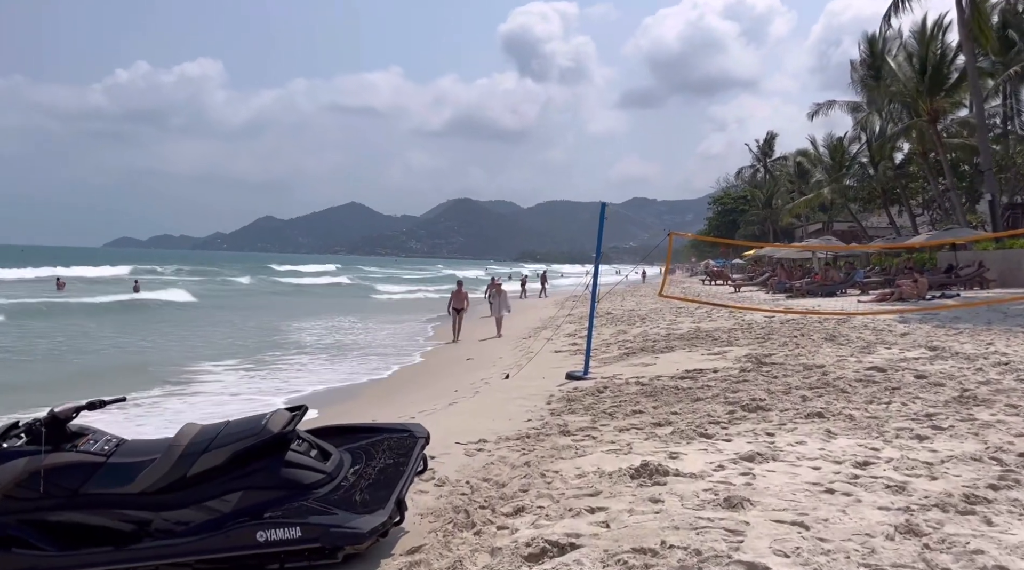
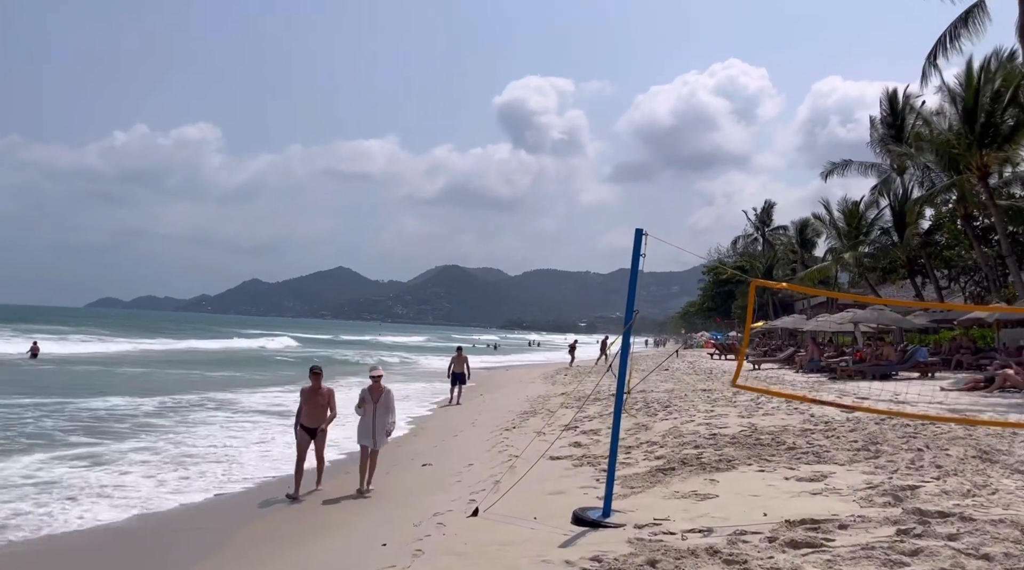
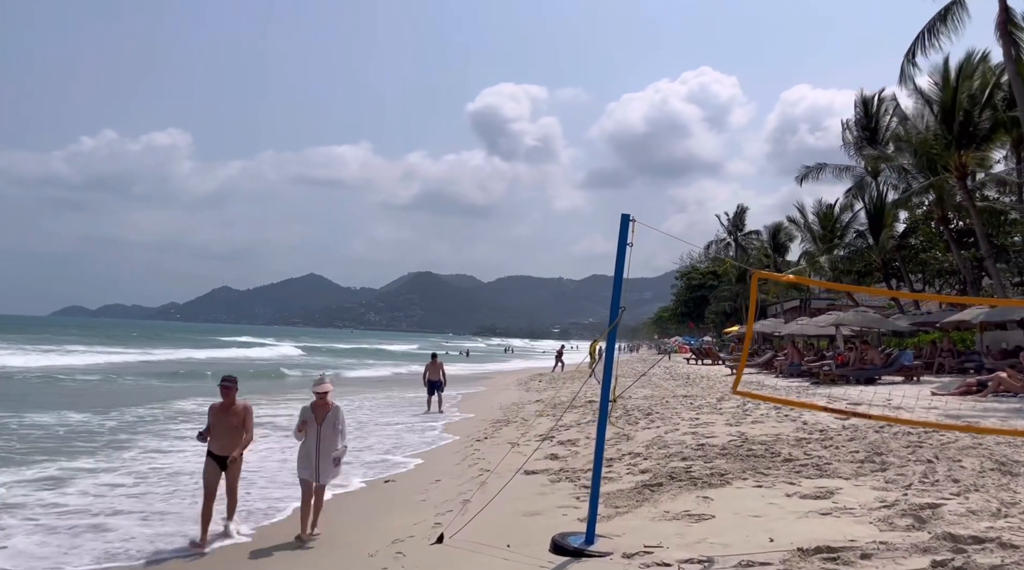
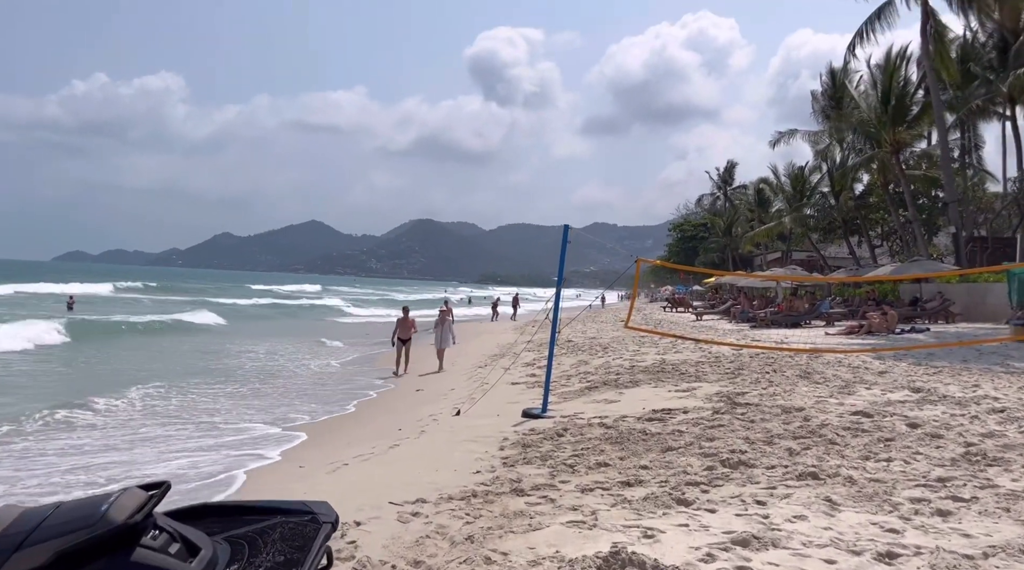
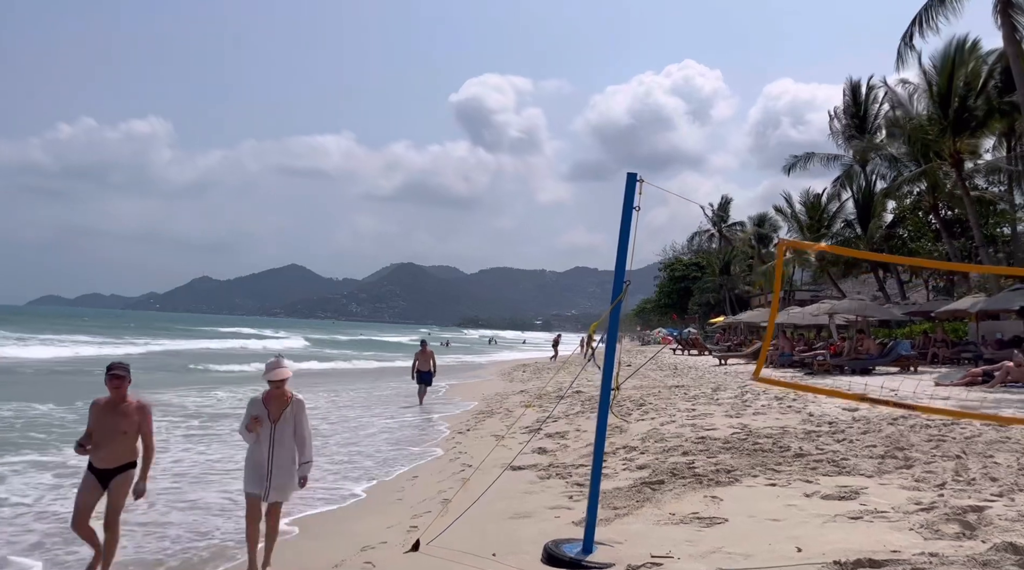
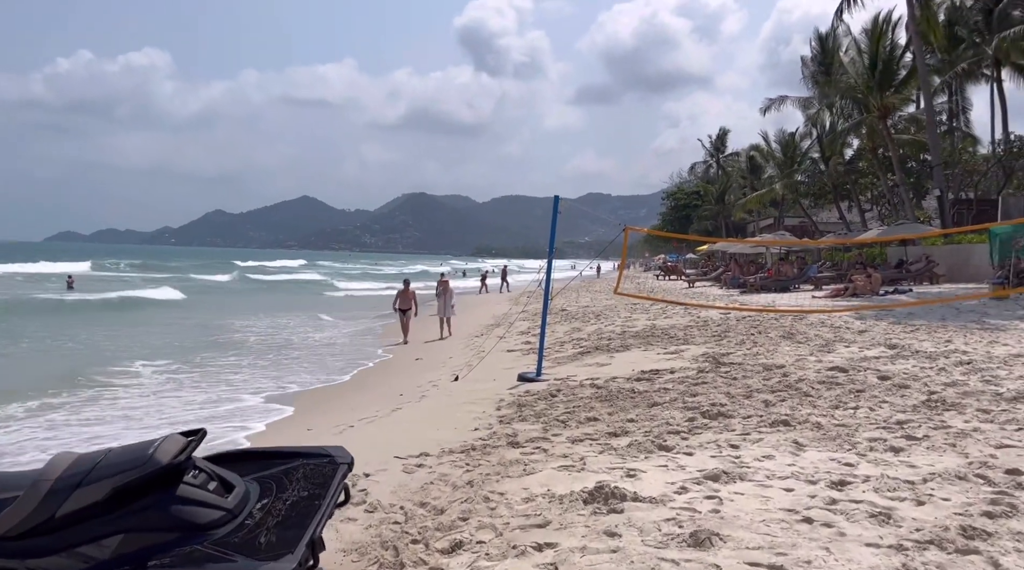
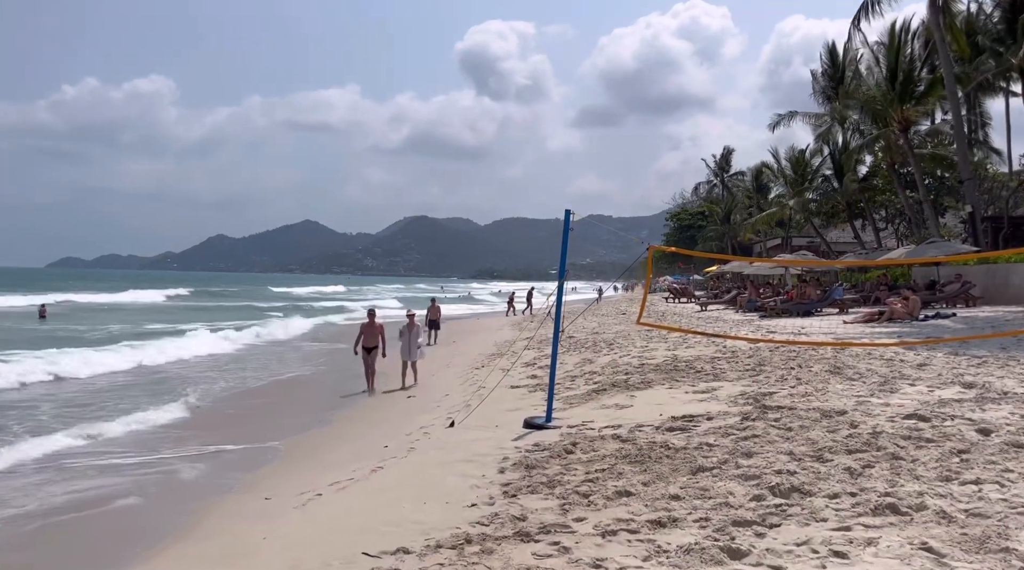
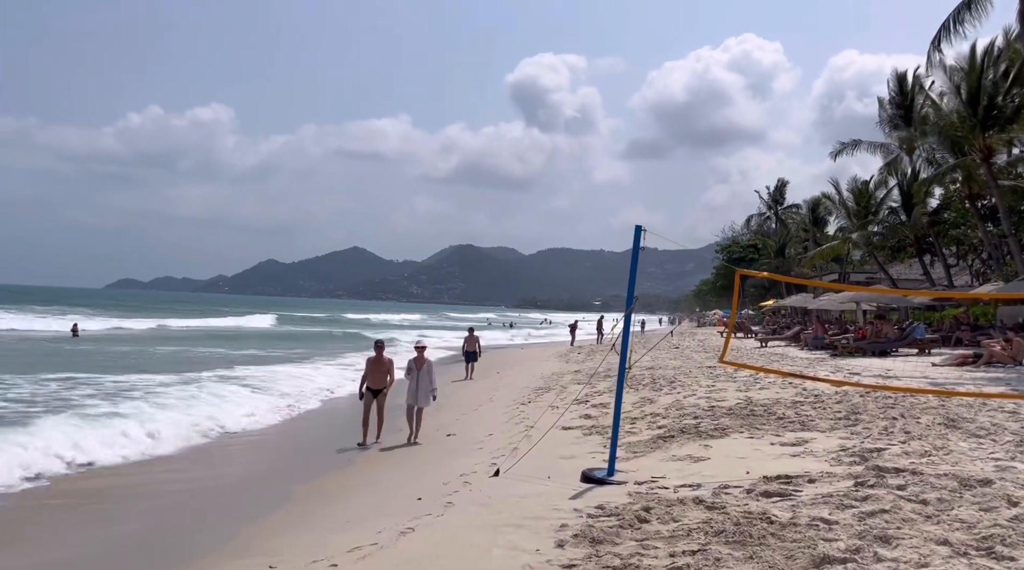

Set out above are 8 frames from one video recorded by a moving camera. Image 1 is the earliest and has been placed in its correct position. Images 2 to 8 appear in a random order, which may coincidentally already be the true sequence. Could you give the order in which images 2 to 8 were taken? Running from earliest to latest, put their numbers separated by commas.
6, 4, 7, 8, 2, 3, 5
